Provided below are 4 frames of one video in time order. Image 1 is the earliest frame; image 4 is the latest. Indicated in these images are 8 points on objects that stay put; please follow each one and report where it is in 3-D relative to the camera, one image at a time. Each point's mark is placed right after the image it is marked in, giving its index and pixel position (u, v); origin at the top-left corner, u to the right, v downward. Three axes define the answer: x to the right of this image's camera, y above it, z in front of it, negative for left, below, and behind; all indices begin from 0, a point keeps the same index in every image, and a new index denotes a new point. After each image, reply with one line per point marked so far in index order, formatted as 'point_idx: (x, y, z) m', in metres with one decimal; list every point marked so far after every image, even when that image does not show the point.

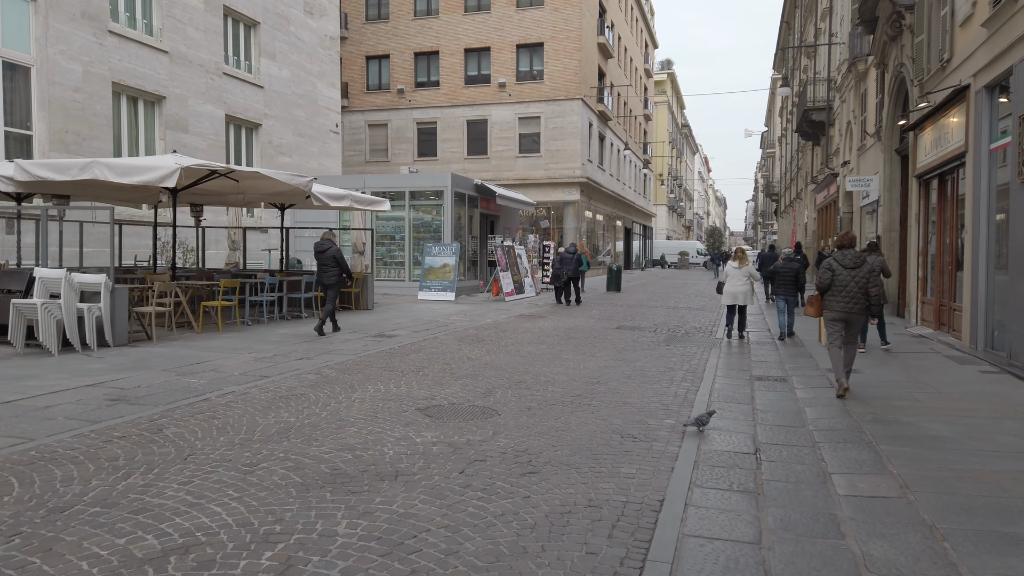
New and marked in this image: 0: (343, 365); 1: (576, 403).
0: (-2.0, -0.9, +9.0) m
1: (+0.6, -1.1, +7.4) m
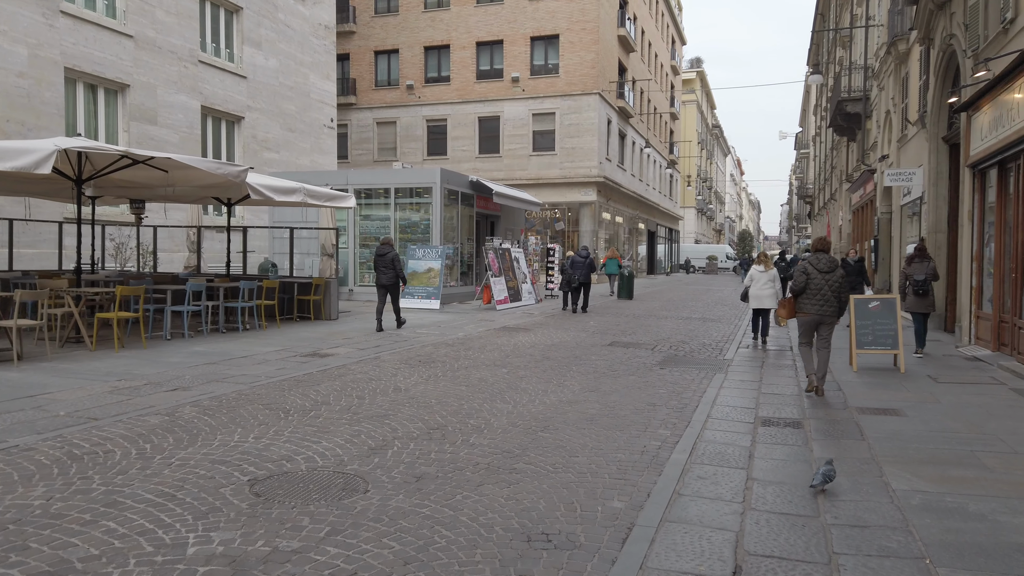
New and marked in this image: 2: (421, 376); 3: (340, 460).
0: (-2.6, -1.0, +6.9) m
1: (-0.1, -1.2, +5.2) m
2: (-1.0, -1.0, +8.7) m
3: (-1.2, -1.2, +5.3) m
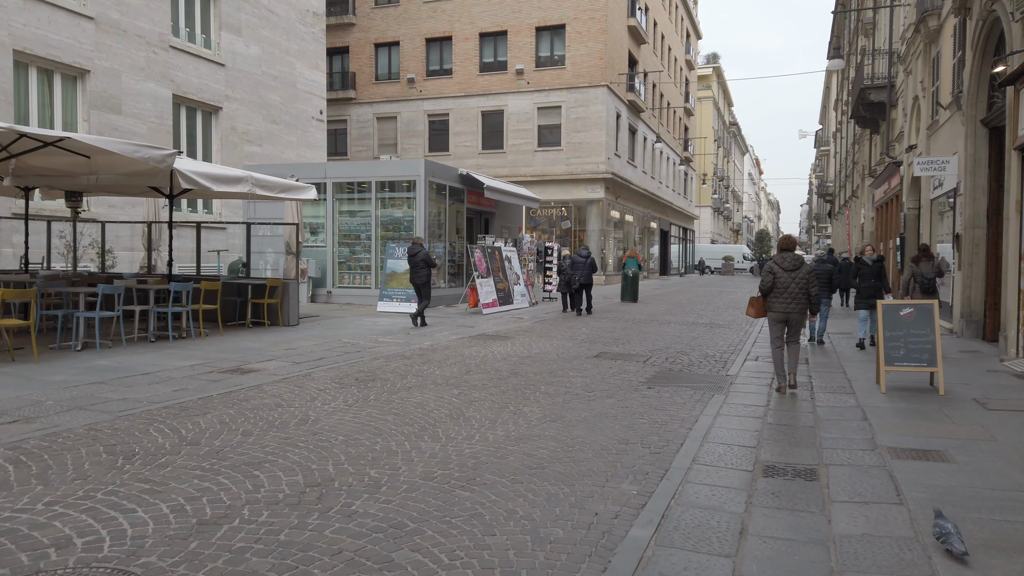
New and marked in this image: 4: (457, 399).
0: (-3.2, -1.0, +5.3) m
1: (-0.7, -1.3, +3.6) m
2: (-1.5, -1.0, +7.1) m
3: (-1.8, -1.2, +3.6) m
4: (-0.5, -1.1, +7.5) m
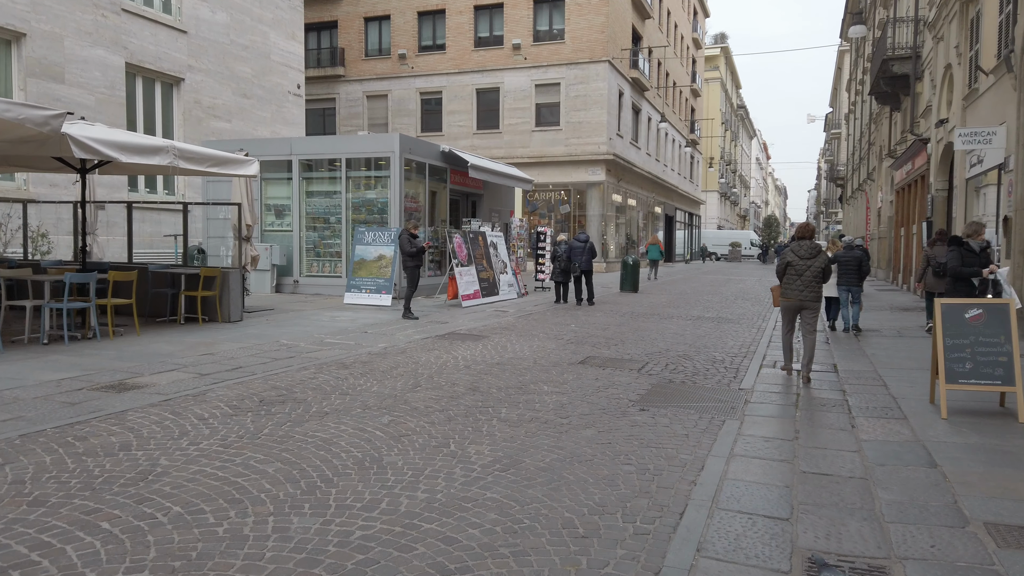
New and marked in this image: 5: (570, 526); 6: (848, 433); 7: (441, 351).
0: (-3.6, -1.1, +3.5) m
1: (-1.1, -1.3, +1.7) m
2: (-1.9, -1.0, +5.3) m
3: (-2.2, -1.2, +1.8) m
4: (-0.9, -1.0, +5.7) m
5: (+0.3, -1.2, +4.0) m
6: (+2.7, -1.1, +6.1) m
7: (-0.9, -0.8, +9.7) m
